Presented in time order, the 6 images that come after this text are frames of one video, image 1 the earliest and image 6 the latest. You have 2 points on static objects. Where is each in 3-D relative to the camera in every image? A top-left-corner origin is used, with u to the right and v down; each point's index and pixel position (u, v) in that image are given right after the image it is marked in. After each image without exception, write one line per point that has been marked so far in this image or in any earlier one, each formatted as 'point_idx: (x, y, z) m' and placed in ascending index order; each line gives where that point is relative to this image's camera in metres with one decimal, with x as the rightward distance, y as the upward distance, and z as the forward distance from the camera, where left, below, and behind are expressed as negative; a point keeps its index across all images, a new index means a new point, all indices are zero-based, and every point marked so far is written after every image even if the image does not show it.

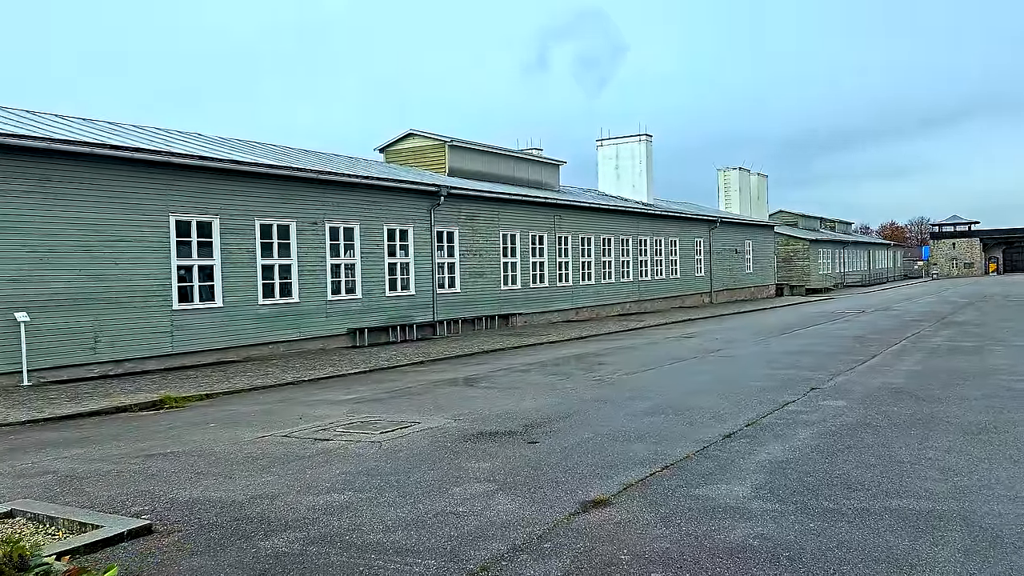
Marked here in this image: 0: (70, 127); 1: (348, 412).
0: (-9.2, +3.3, +17.0) m
1: (-1.8, -1.4, +9.2) m
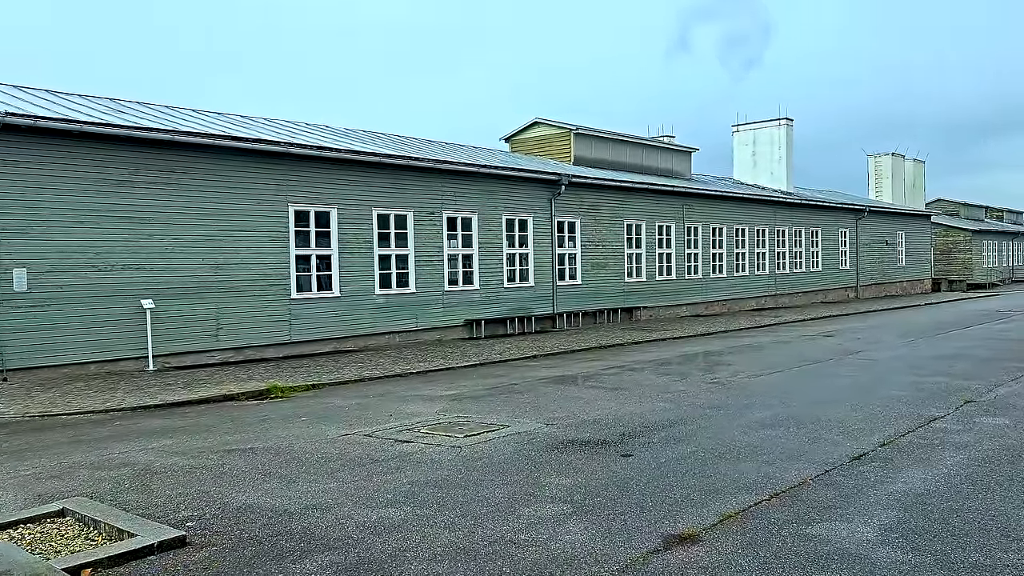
0: (-6.7, +3.6, +17.6) m
1: (-0.8, -1.3, +8.8) m
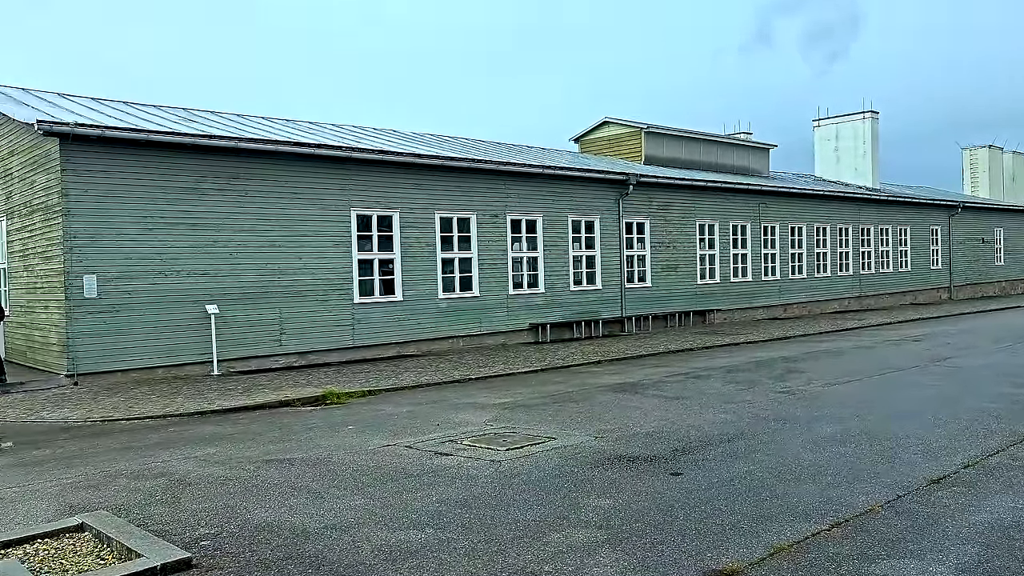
0: (-5.3, +3.5, +17.9) m
1: (-0.2, -1.4, +8.5) m
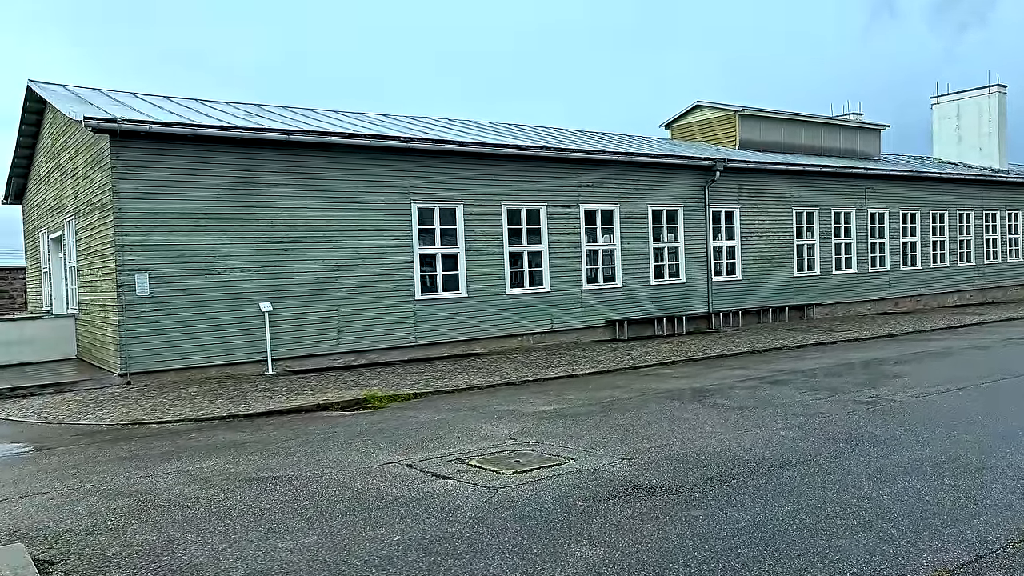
0: (-3.8, +3.6, +17.5) m
1: (+0.1, -1.3, +7.6) m
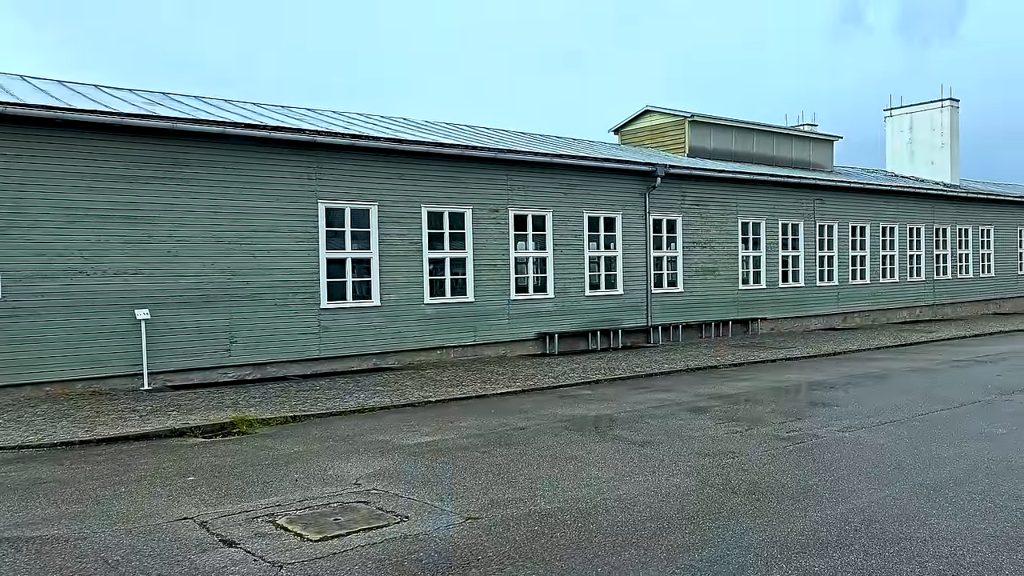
0: (-5.3, +3.5, +16.2) m
1: (-1.1, -1.4, +6.4) m
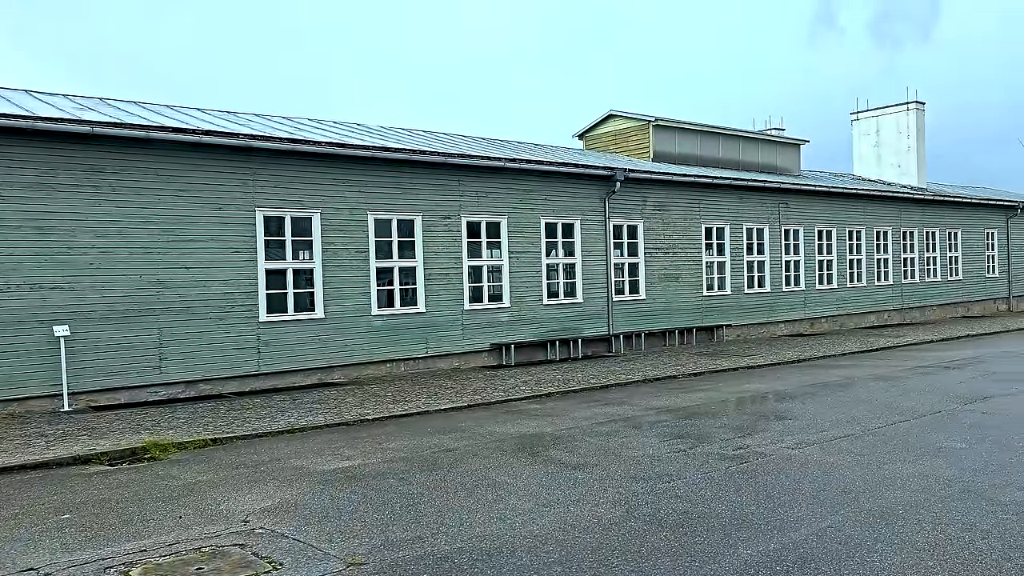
0: (-6.2, +3.2, +15.5) m
1: (-1.7, -1.5, +5.8) m
